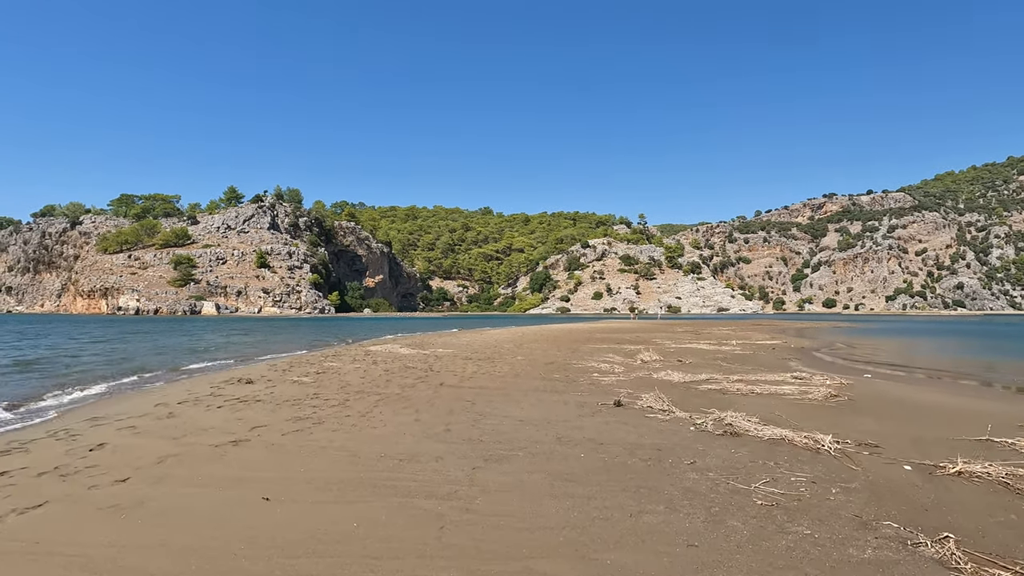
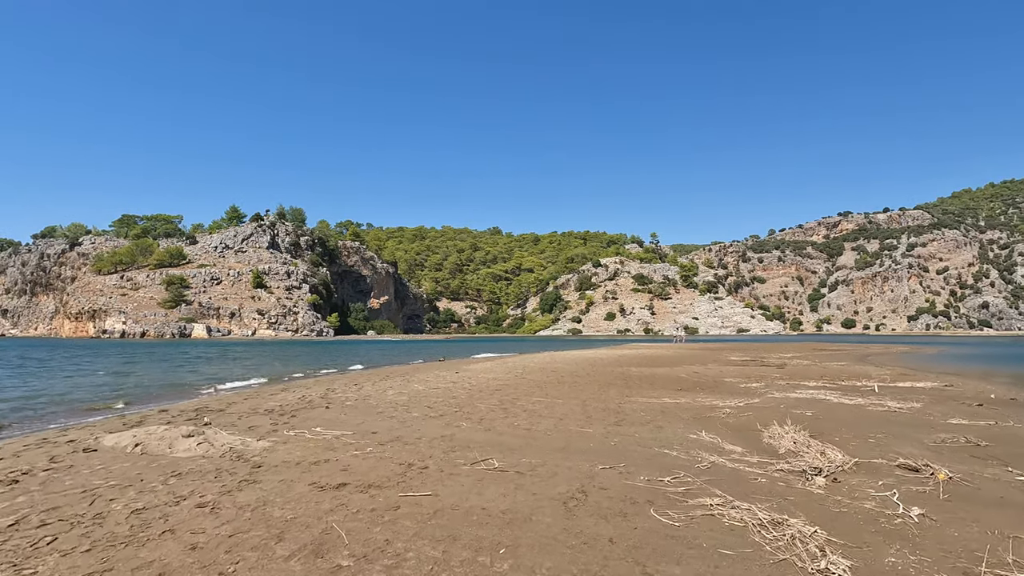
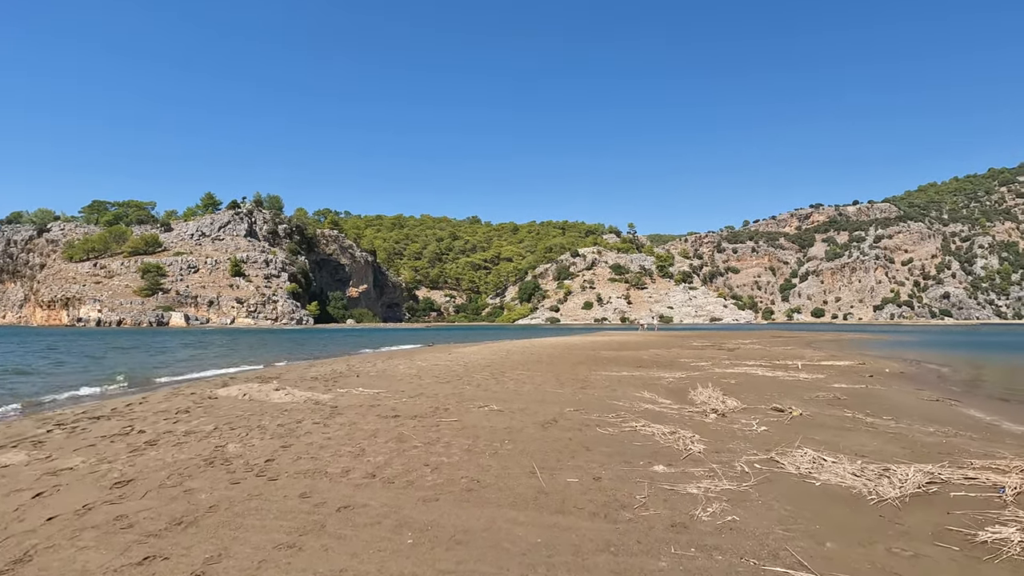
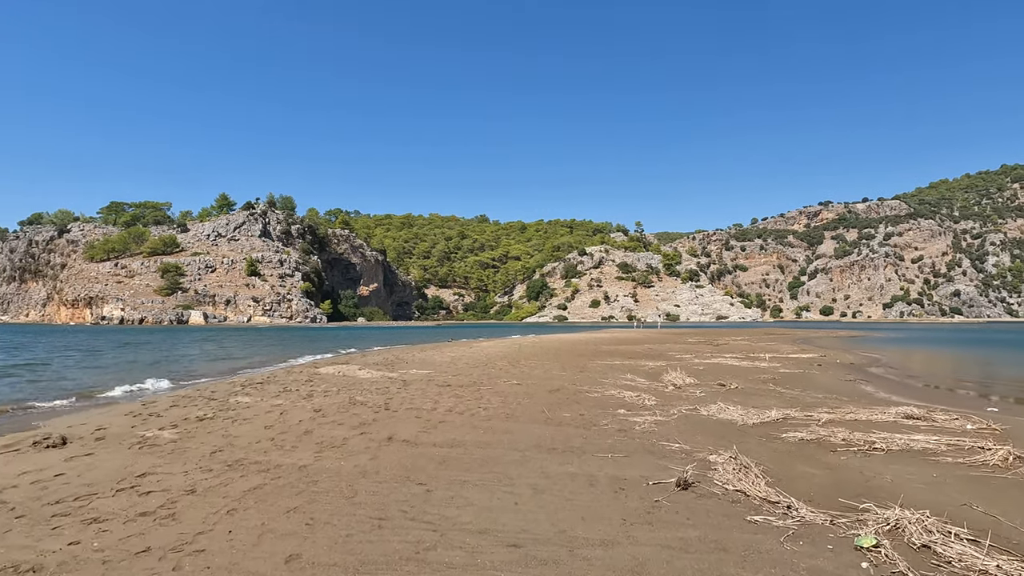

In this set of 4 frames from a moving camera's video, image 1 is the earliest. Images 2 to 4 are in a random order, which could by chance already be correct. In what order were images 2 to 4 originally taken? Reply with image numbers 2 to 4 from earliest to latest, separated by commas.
4, 3, 2
